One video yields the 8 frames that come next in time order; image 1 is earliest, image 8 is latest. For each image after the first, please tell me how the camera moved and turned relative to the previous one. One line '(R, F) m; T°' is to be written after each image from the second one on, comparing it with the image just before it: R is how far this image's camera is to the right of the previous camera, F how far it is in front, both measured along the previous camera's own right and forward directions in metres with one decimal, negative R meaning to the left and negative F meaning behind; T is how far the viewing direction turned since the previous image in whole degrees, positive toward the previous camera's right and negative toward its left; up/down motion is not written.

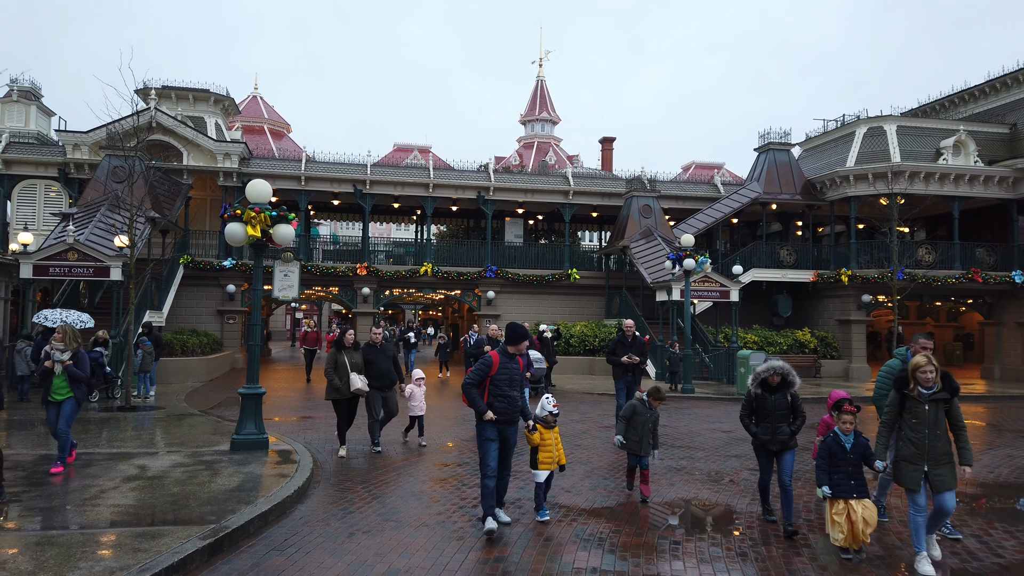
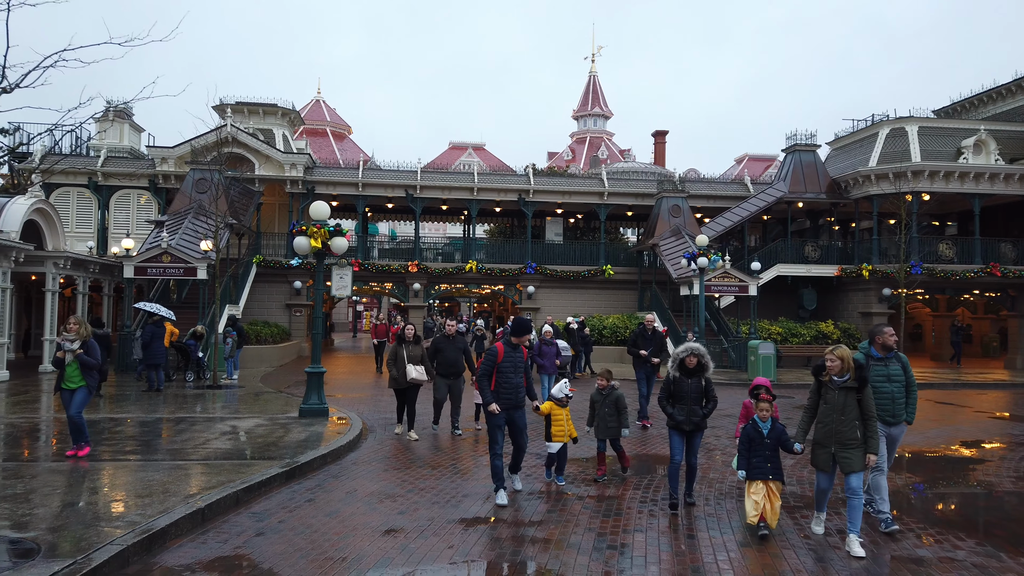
(+0.7, -1.8) m; -5°
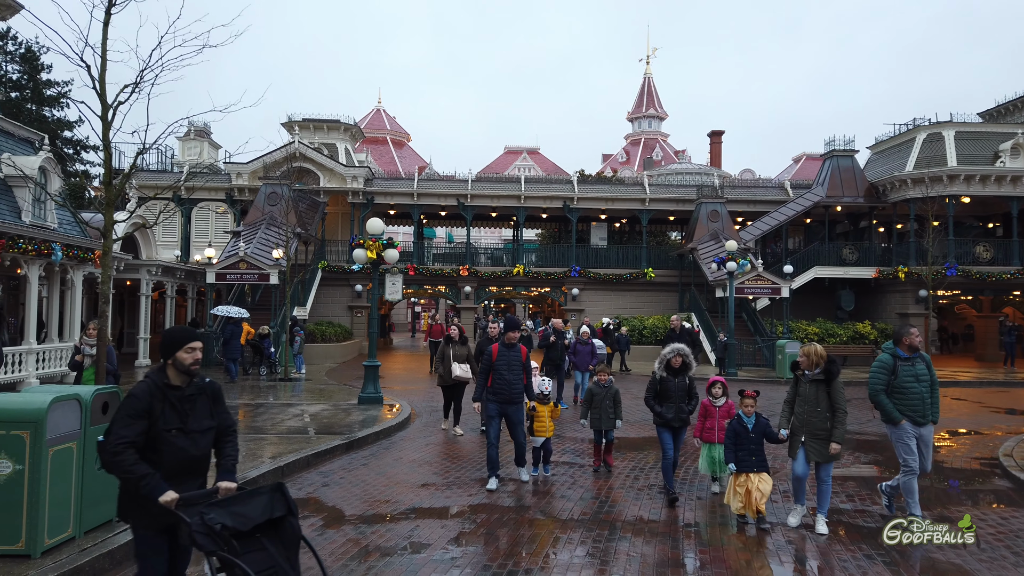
(+0.5, -1.4) m; -5°
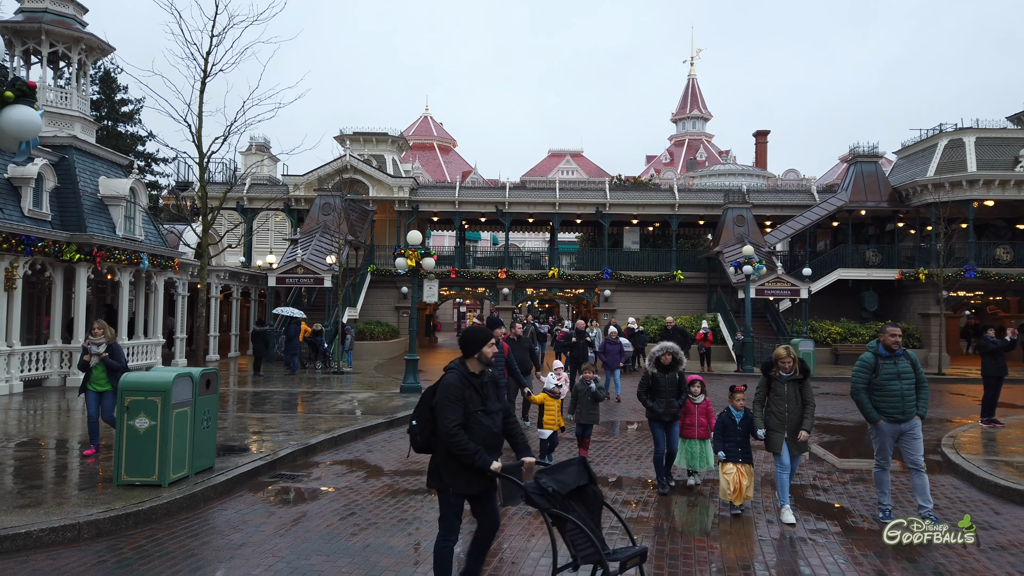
(+0.5, -1.6) m; -4°
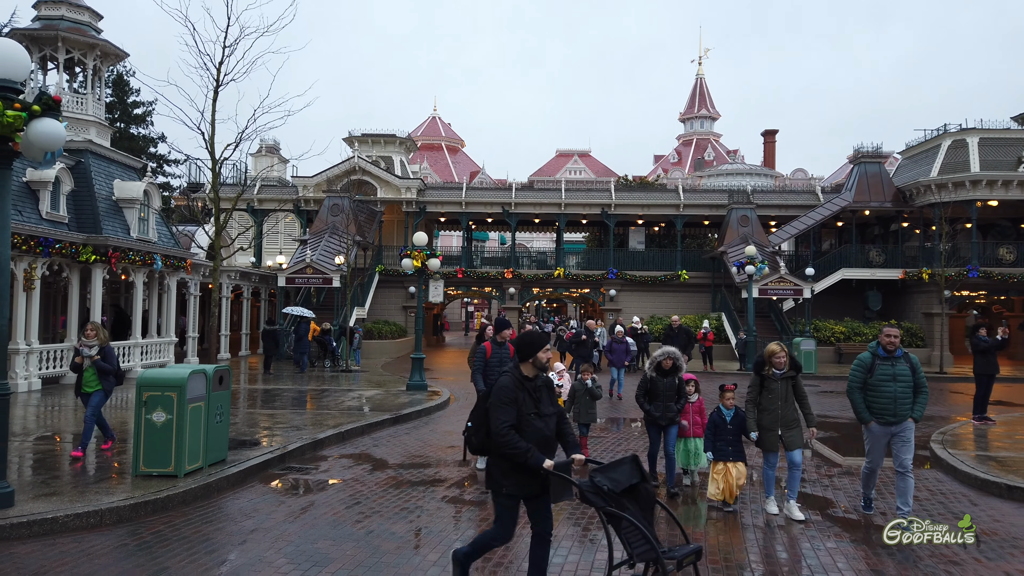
(+0.1, -0.3) m; -1°
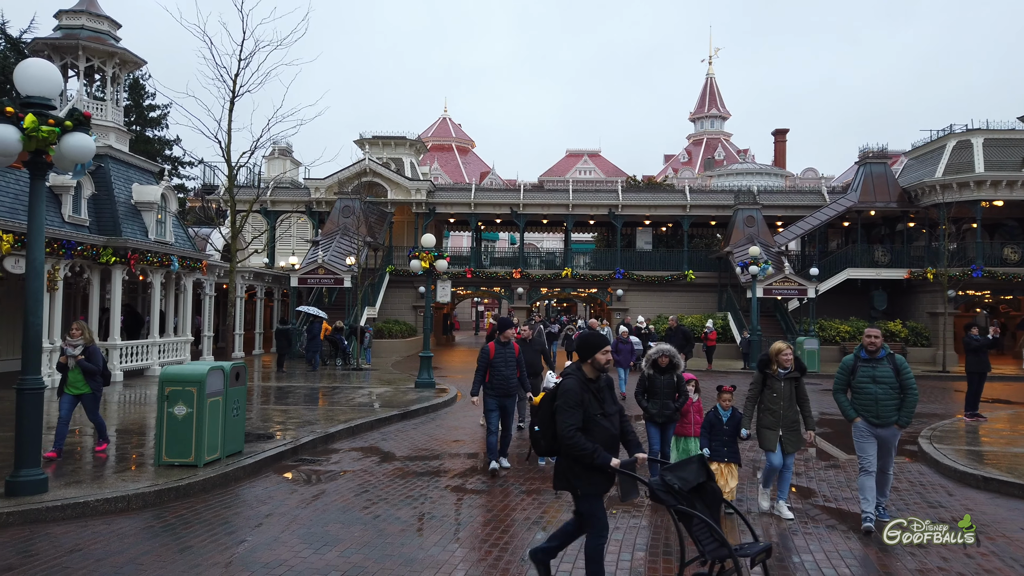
(+0.1, -0.4) m; -1°
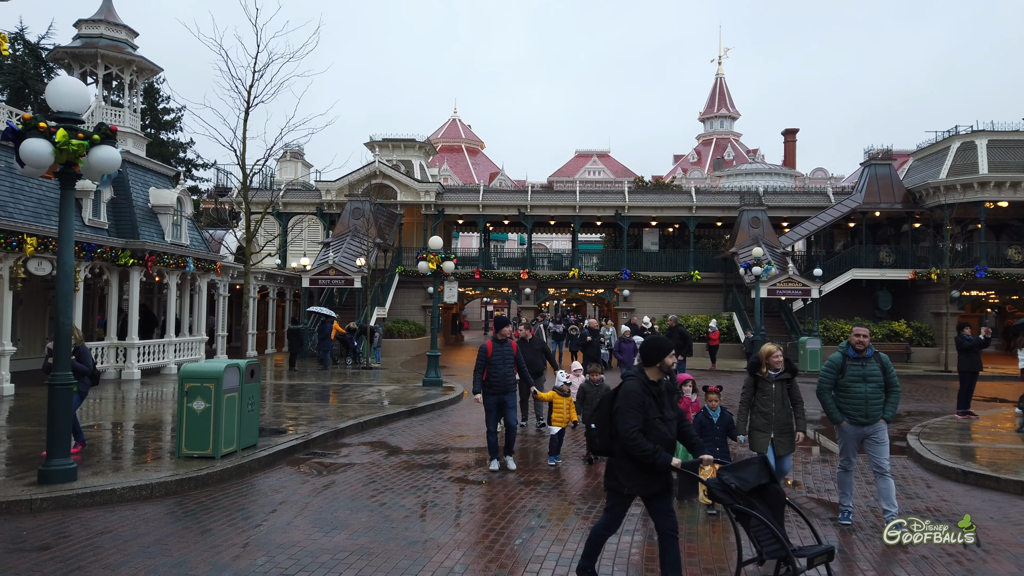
(+0.1, -0.4) m; -1°
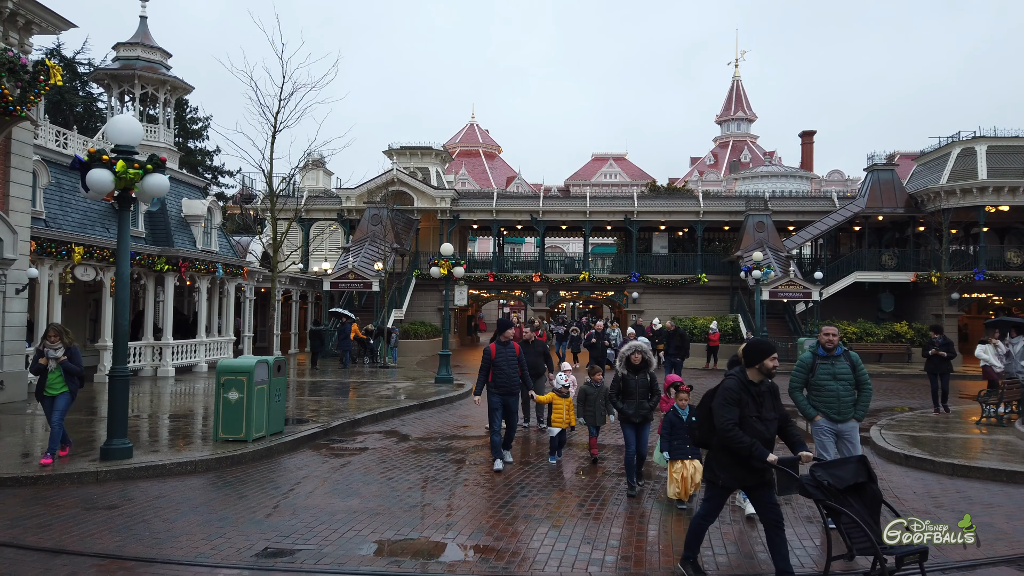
(+0.3, -1.0) m; -2°
